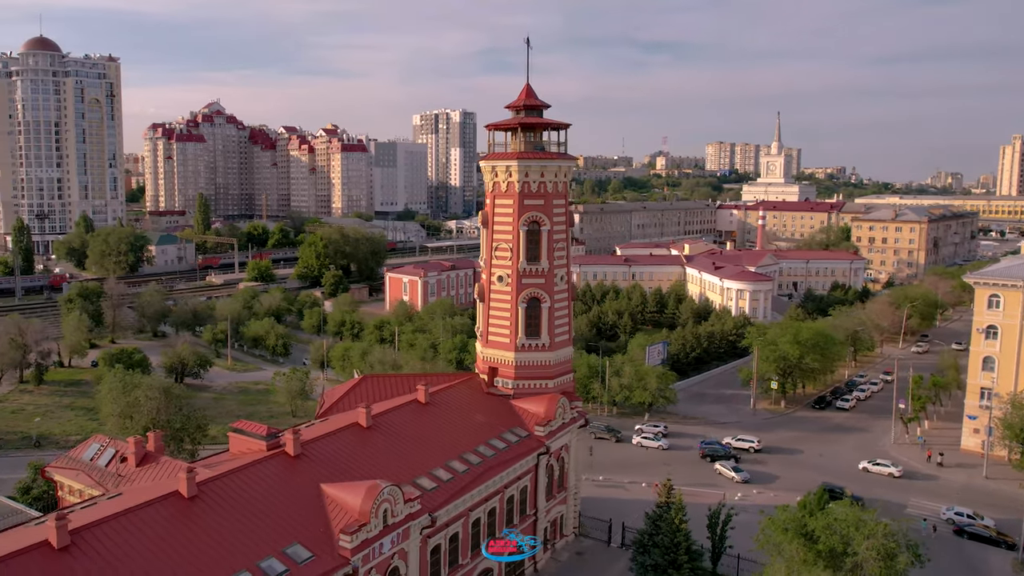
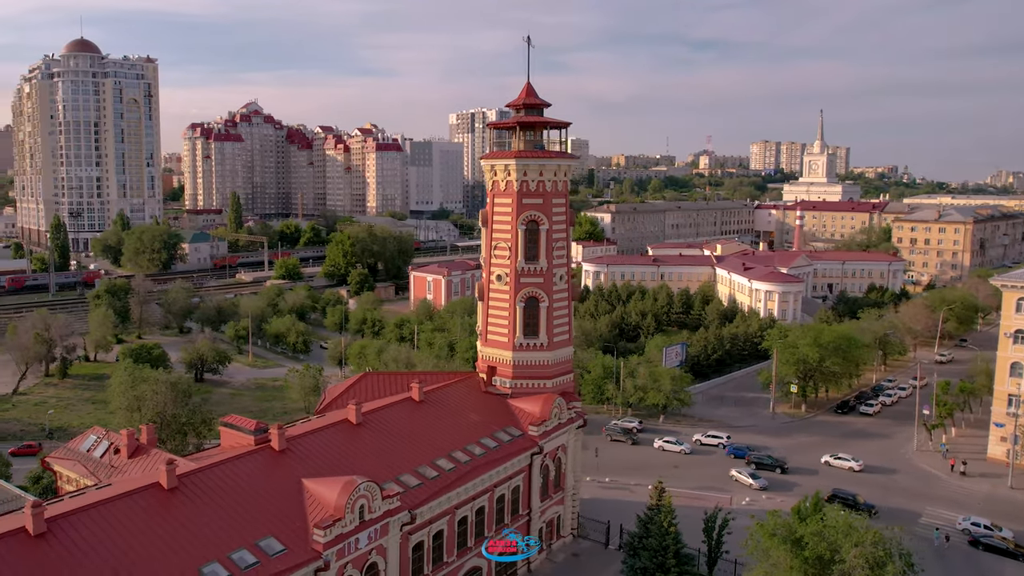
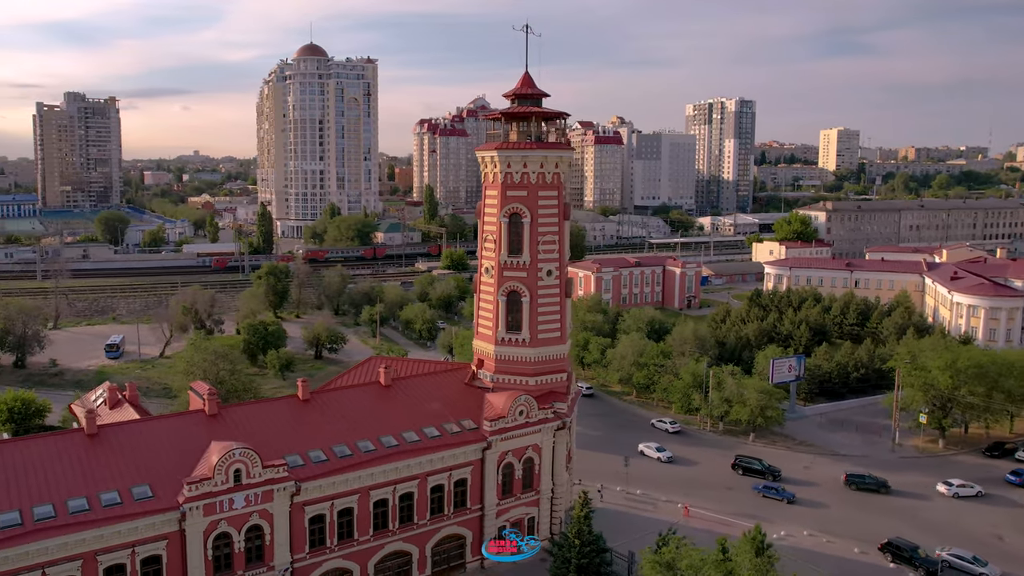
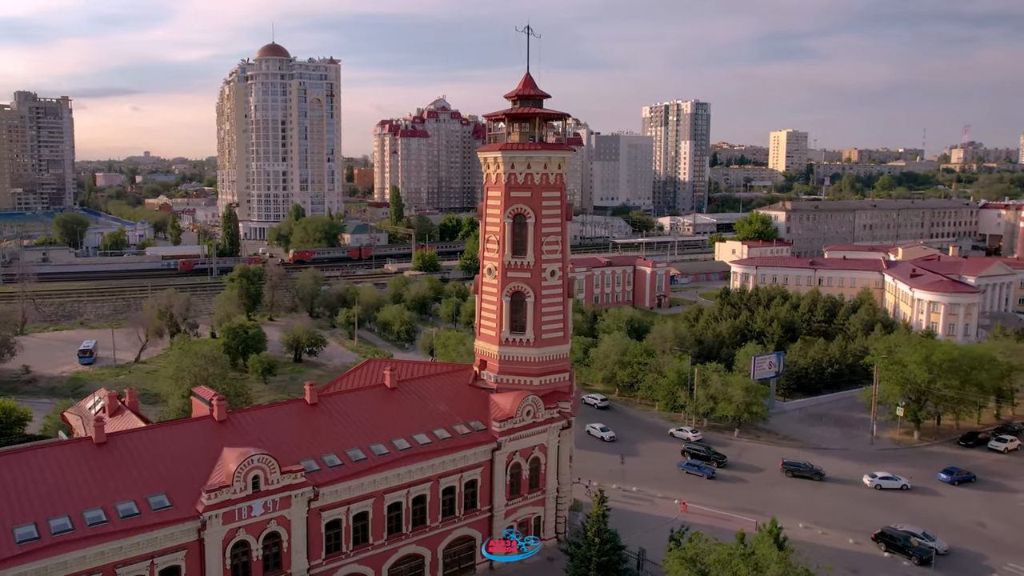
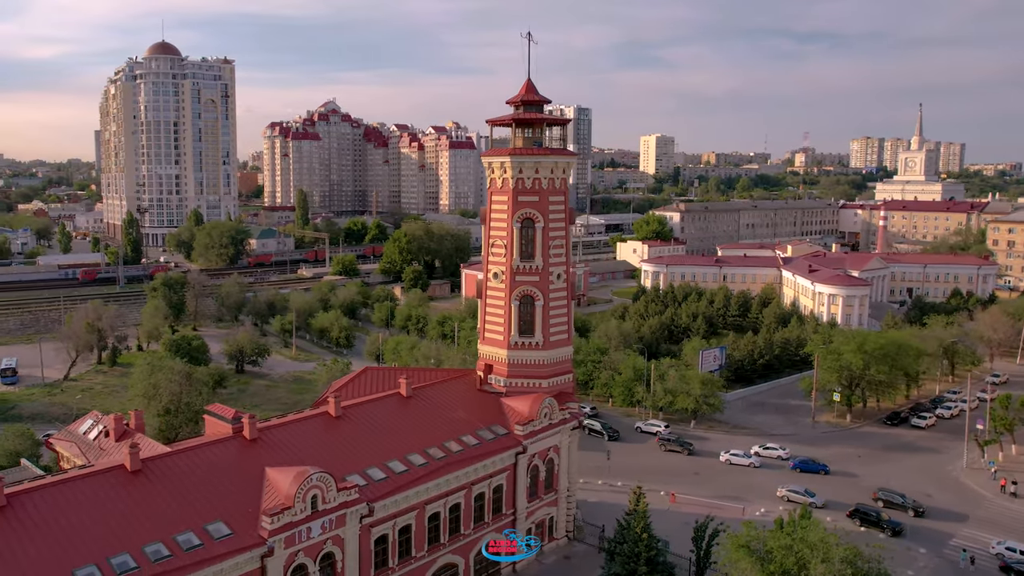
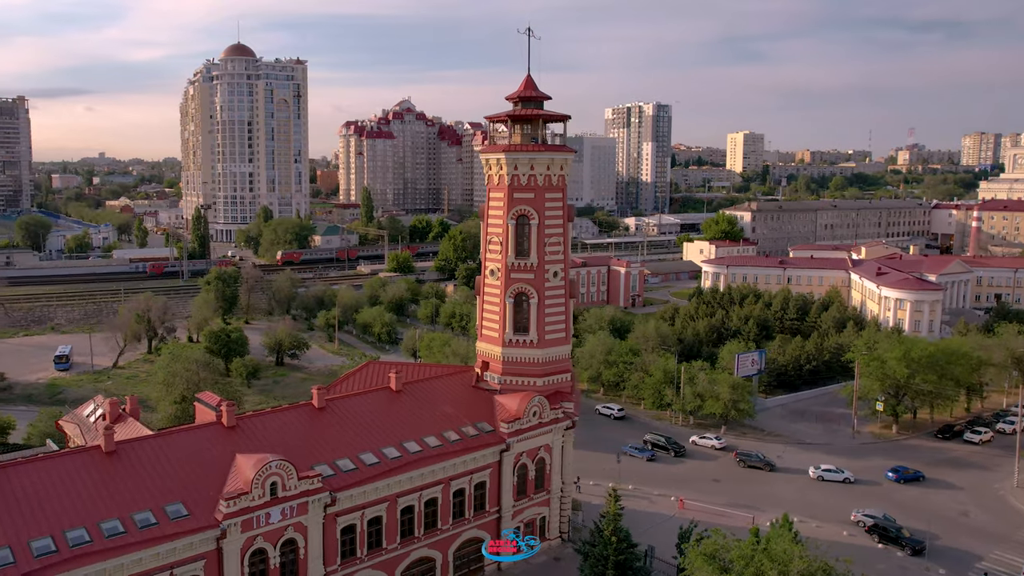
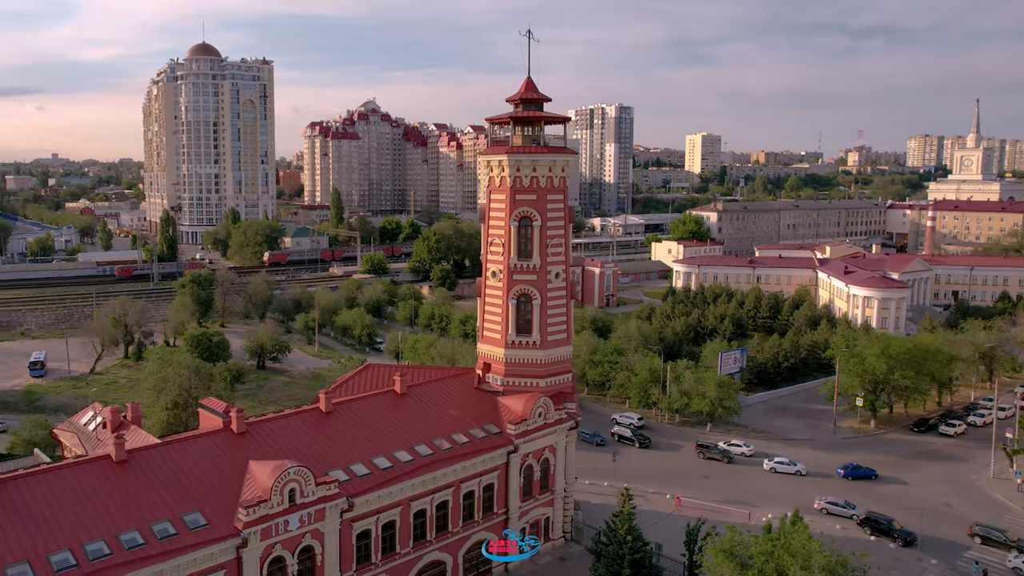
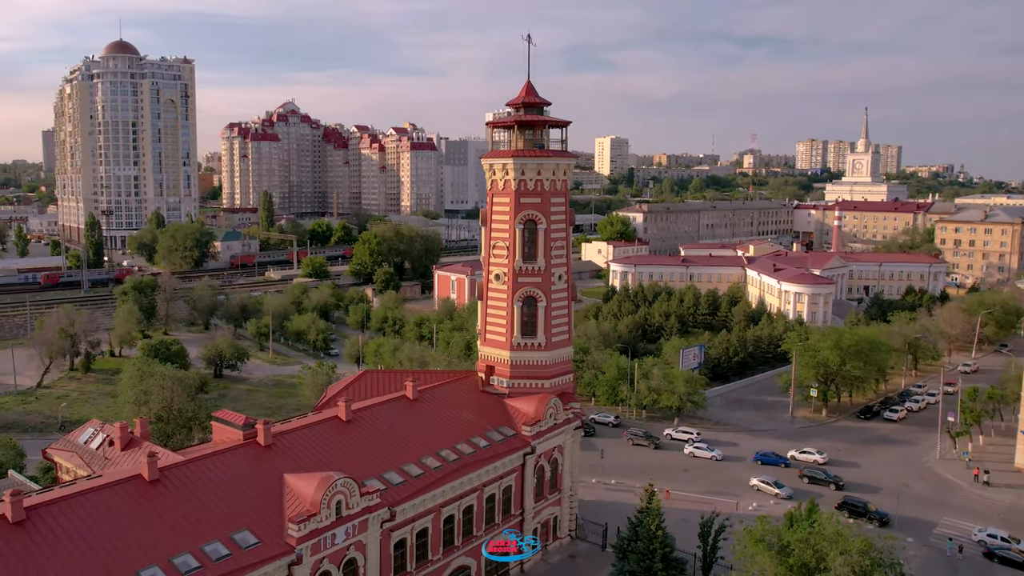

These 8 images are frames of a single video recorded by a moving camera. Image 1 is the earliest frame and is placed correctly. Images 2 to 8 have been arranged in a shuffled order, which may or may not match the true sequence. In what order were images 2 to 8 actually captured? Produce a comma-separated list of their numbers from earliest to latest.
2, 8, 5, 7, 6, 4, 3
